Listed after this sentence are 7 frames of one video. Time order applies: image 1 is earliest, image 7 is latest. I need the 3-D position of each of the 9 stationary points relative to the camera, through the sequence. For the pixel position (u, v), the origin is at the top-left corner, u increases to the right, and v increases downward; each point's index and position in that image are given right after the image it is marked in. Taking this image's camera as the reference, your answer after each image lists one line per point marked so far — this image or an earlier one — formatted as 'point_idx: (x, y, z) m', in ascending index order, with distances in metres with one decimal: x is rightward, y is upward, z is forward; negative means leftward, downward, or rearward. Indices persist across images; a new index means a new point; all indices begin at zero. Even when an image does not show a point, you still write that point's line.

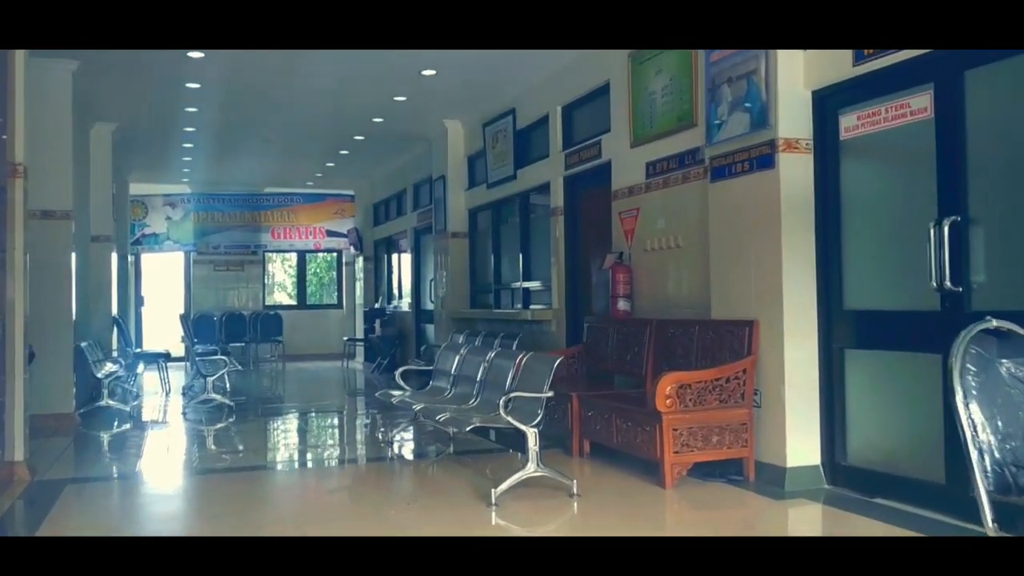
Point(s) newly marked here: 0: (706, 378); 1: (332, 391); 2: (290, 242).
0: (+0.9, -0.4, +4.2) m
1: (-2.2, -1.2, +11.1) m
2: (-3.4, +0.7, +14.3) m
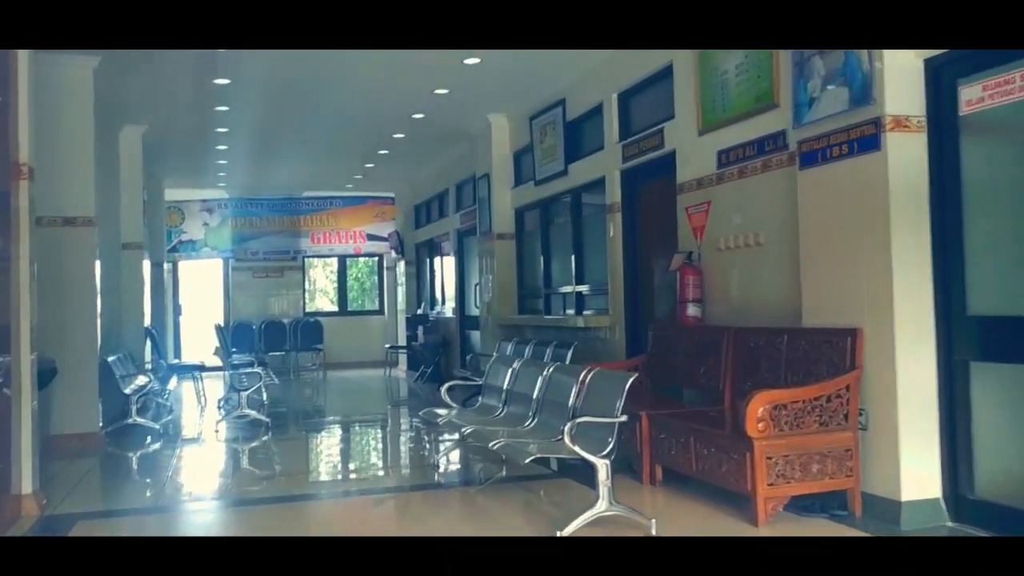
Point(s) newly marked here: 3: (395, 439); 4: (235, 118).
0: (+1.2, -0.4, +3.6) m
1: (-1.6, -1.3, +10.6) m
2: (-2.7, +0.6, +13.8) m
3: (-1.0, -1.2, +7.6) m
4: (-2.7, +1.7, +9.0) m
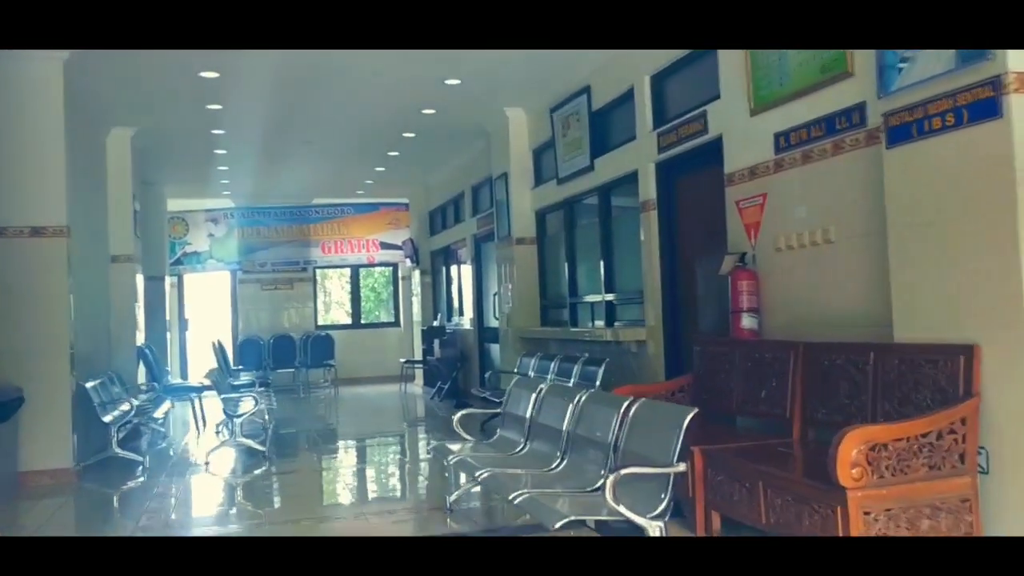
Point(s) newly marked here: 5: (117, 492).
0: (+1.2, -0.5, +2.8) m
1: (-1.3, -1.4, +9.9) m
2: (-2.4, +0.4, +13.1) m
3: (-0.8, -1.3, +6.9) m
4: (-2.5, +1.5, +8.3) m
5: (-2.4, -1.3, +5.6) m
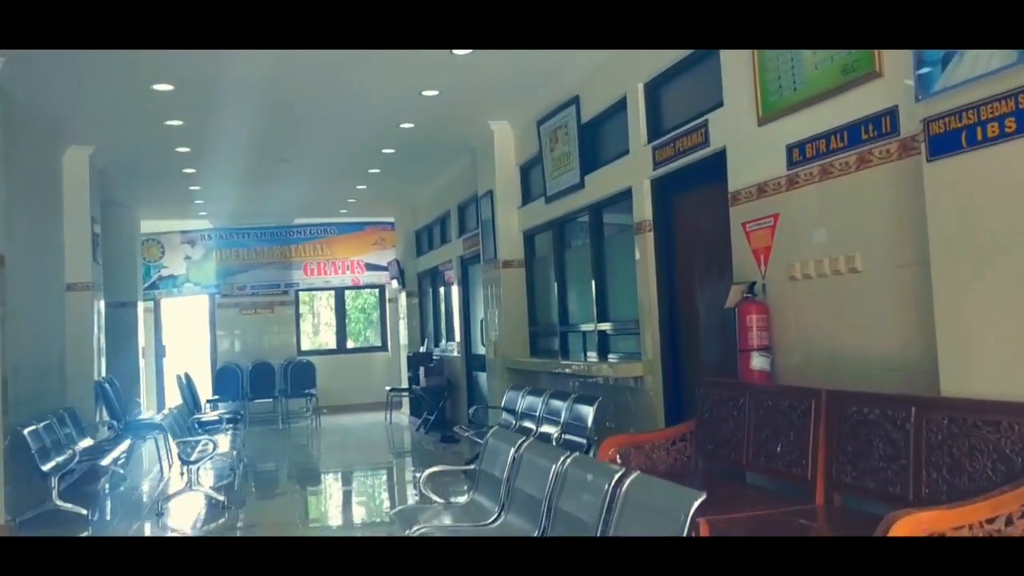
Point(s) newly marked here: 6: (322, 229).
0: (+1.1, -0.6, +2.2) m
1: (-1.4, -1.6, +9.3) m
2: (-2.6, +0.1, +12.6) m
3: (-0.9, -1.5, +6.3) m
4: (-2.6, +1.3, +7.7) m
5: (-2.5, -1.5, +5.0) m
6: (-2.6, +0.8, +12.6) m
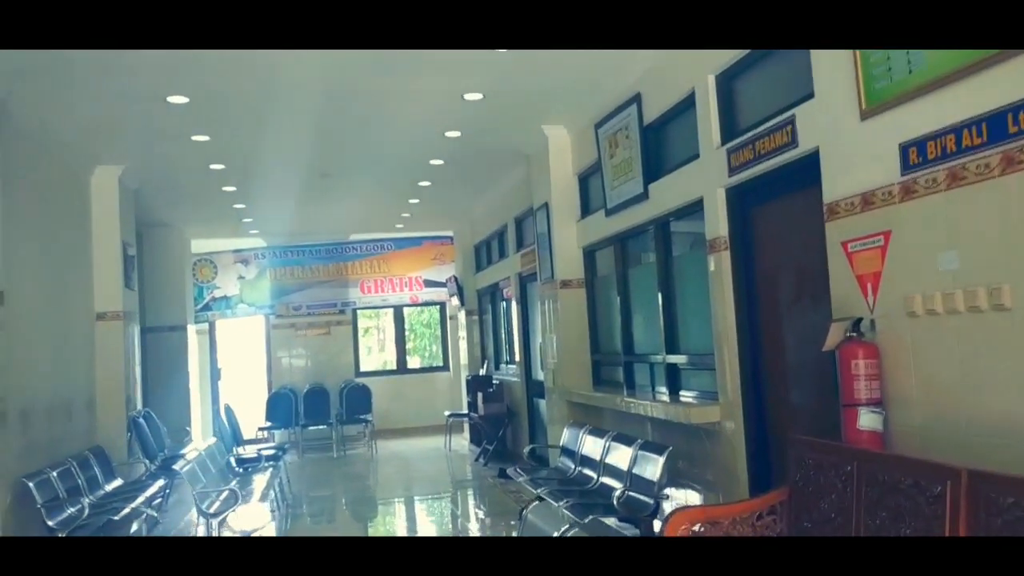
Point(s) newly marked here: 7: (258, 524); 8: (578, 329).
0: (+1.1, -0.7, +1.4) m
1: (-0.8, -1.8, +8.6) m
2: (-1.7, -0.1, +12.0) m
3: (-0.5, -1.7, +5.6) m
4: (-2.2, +1.1, +7.2) m
5: (-2.2, -1.6, +4.5) m
6: (-1.7, +0.6, +12.0) m
7: (-1.8, -1.7, +6.5) m
8: (+0.5, -0.3, +6.6) m
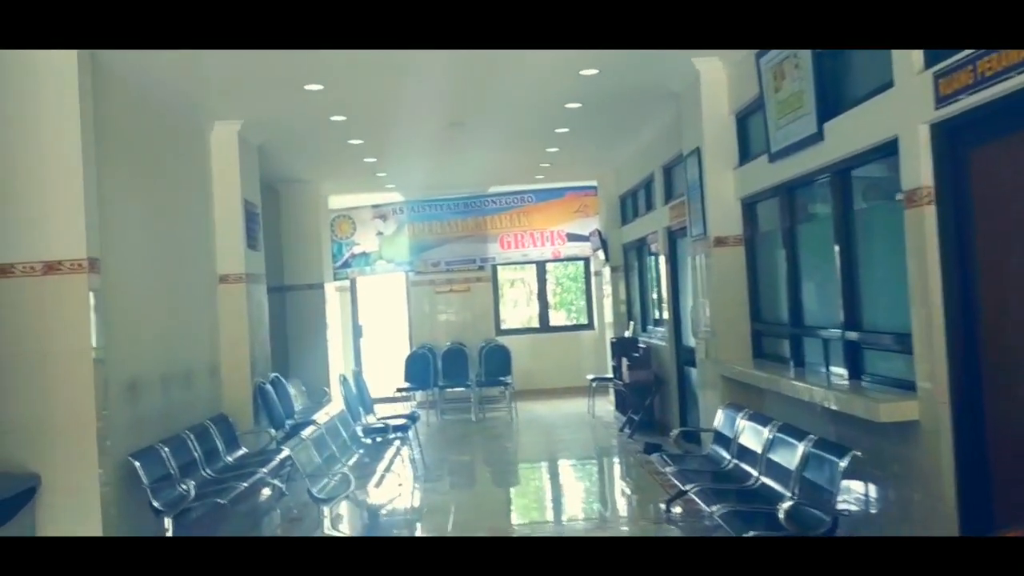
0: (+1.2, -0.7, +0.5) m
1: (+0.5, -1.5, +8.0) m
2: (+0.1, +0.4, +11.4) m
3: (+0.3, -1.5, +5.0) m
4: (-1.1, +1.4, +6.7) m
5: (-1.6, -1.5, +4.2) m
6: (+0.1, +1.1, +11.4) m
7: (-0.8, -1.4, +6.1) m
8: (+1.4, 0.0, +5.8) m
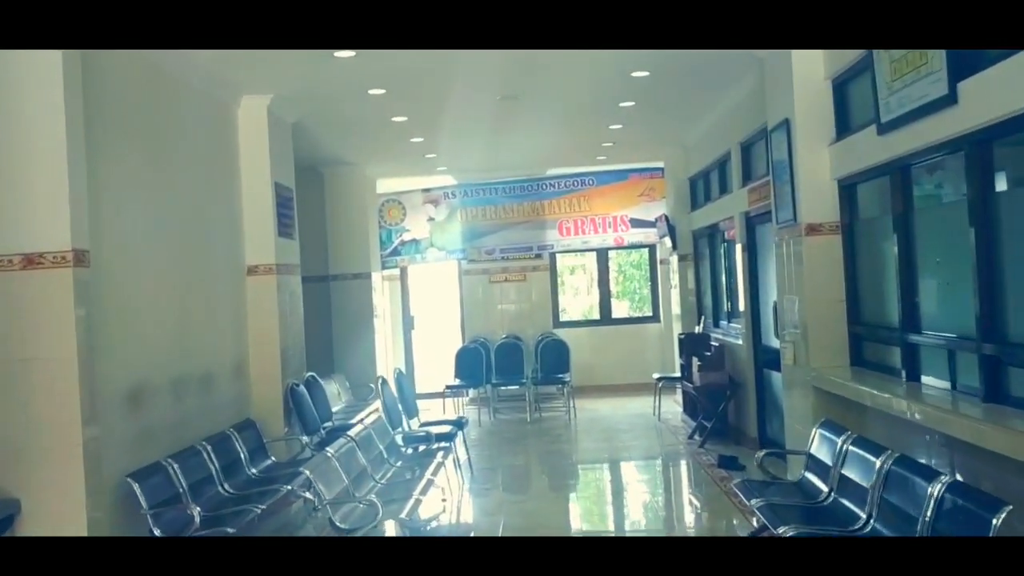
0: (+1.2, -0.8, -0.3) m
1: (+0.9, -1.4, +7.3) m
2: (+0.8, +0.6, +10.6) m
3: (+0.5, -1.5, +4.2) m
4: (-0.8, +1.4, +6.0) m
5: (-1.4, -1.5, +3.5) m
6: (+0.8, +1.3, +10.6) m
7: (-0.5, -1.4, +5.4) m
8: (+1.7, 0.0, +4.9) m
